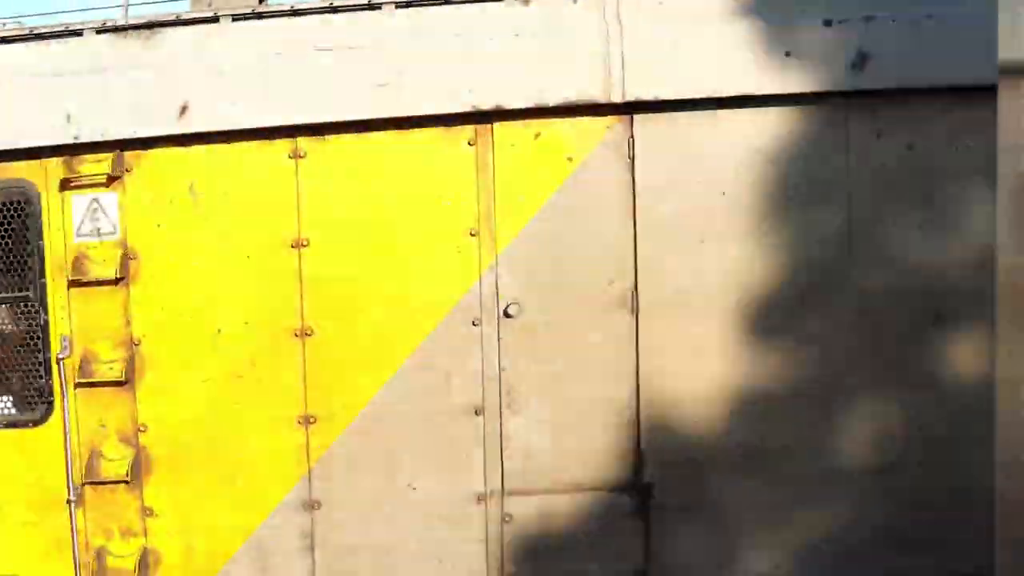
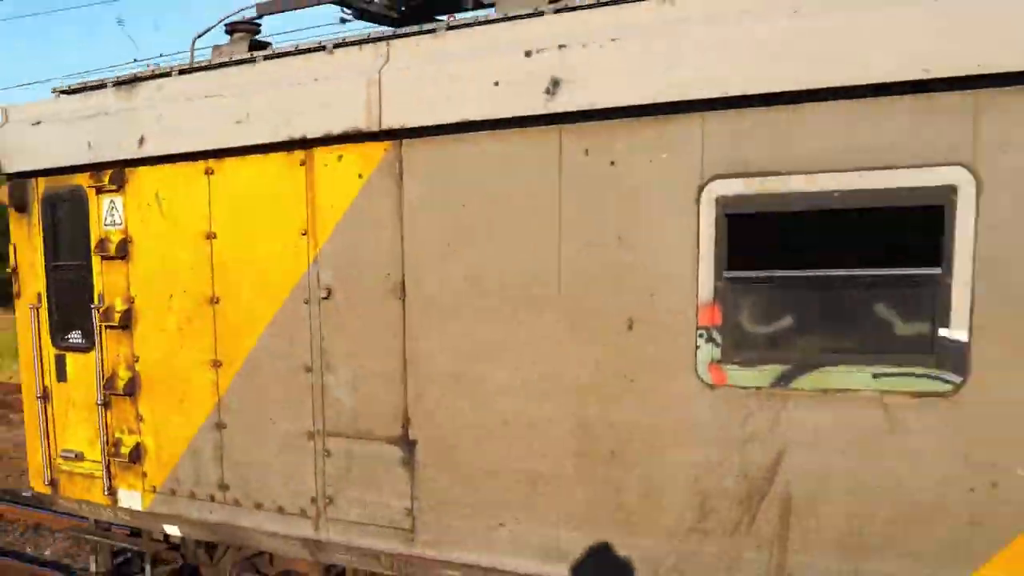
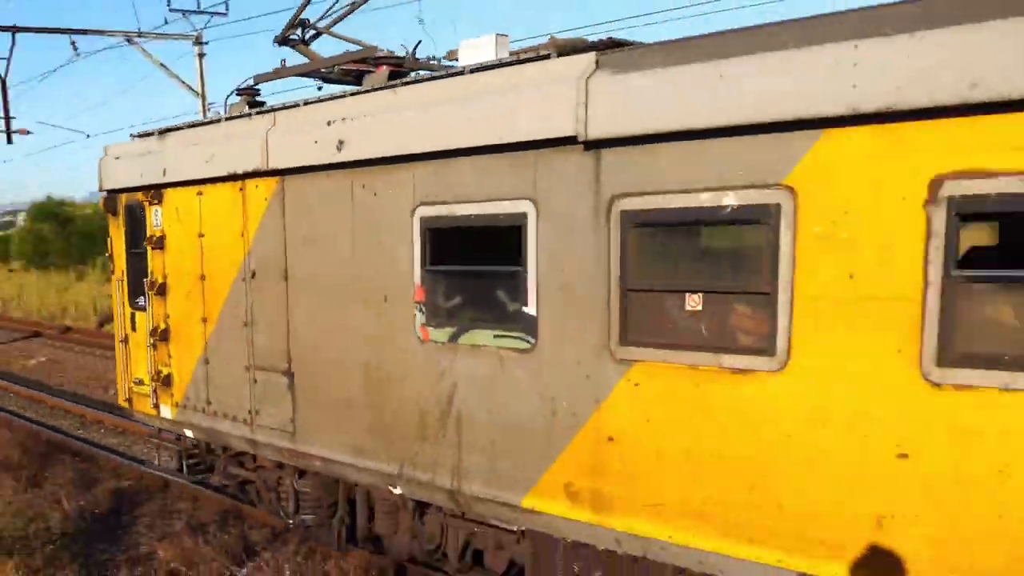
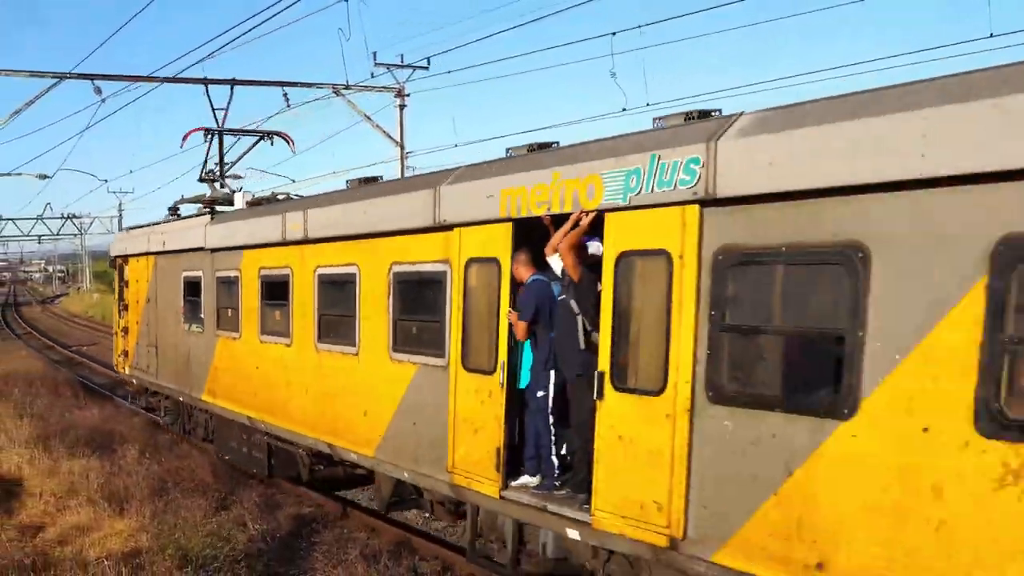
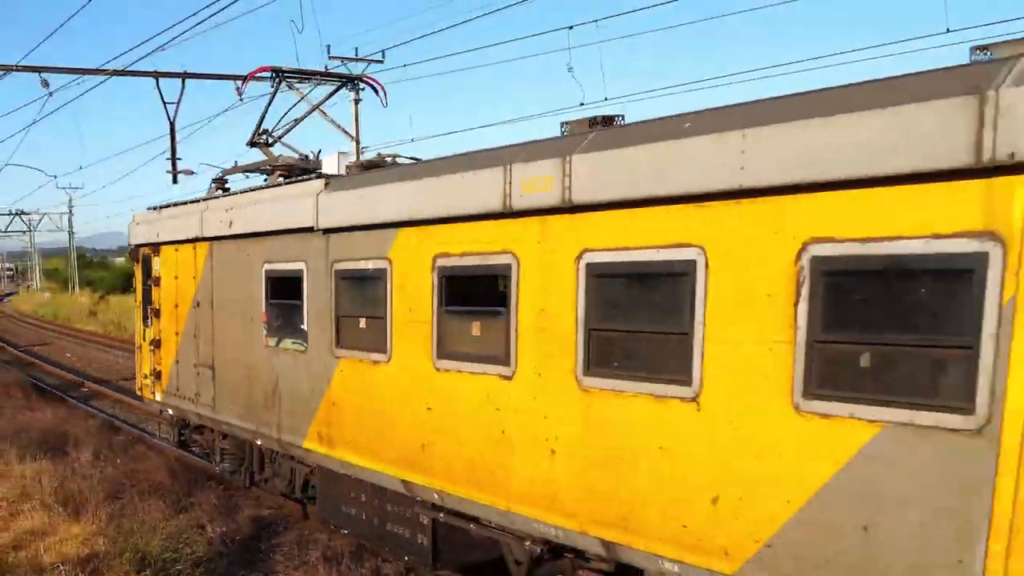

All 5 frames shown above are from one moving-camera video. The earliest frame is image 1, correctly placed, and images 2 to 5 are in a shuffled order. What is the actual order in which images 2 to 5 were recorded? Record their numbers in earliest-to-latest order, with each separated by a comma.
2, 3, 5, 4
